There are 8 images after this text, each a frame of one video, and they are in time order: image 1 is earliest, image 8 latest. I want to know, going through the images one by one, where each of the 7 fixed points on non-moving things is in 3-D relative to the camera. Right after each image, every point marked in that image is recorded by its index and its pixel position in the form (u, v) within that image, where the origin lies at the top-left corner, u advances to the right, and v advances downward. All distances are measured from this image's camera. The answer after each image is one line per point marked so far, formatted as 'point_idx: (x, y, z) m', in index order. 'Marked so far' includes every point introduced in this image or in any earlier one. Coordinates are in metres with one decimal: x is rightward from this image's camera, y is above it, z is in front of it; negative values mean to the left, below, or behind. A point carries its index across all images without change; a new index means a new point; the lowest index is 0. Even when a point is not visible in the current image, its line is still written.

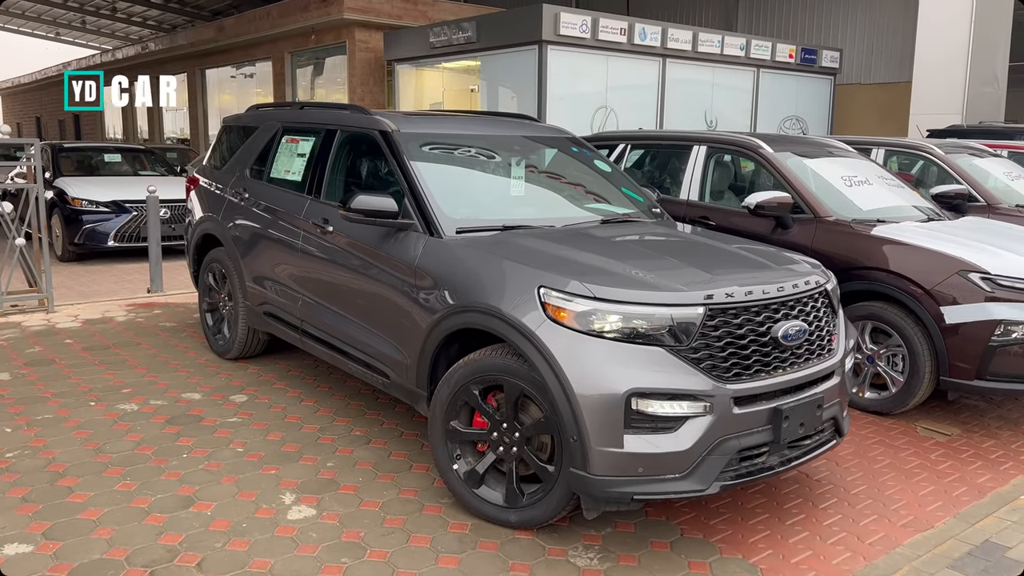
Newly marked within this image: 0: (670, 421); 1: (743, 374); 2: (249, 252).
0: (+0.6, -0.5, +3.2) m
1: (+0.9, -0.3, +3.4) m
2: (-1.7, +0.2, +5.3) m
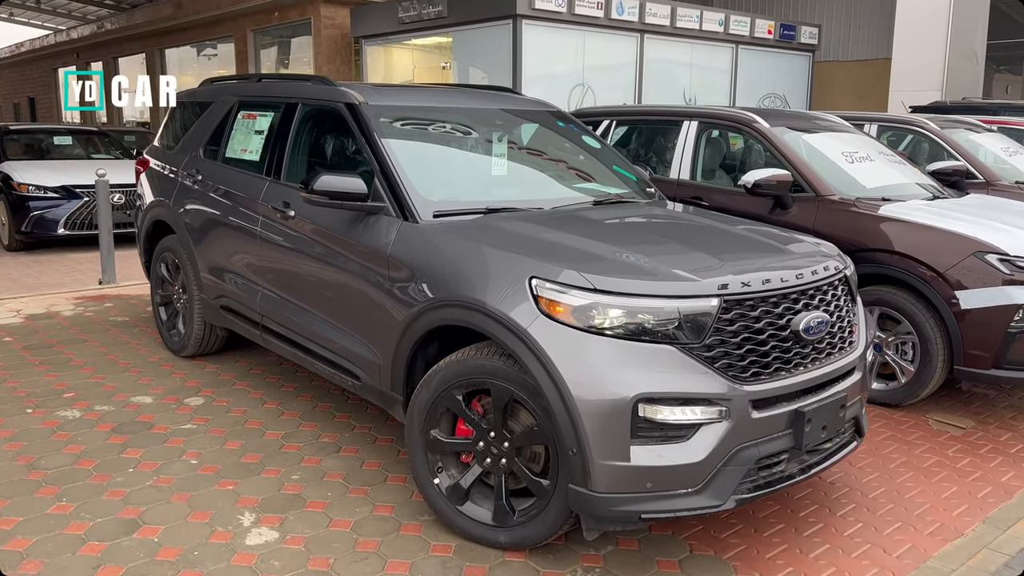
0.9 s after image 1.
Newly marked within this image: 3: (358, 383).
0: (+0.6, -0.5, +2.8) m
1: (+0.9, -0.3, +3.0) m
2: (-1.8, +0.3, +4.8) m
3: (-0.7, -0.4, +3.8) m
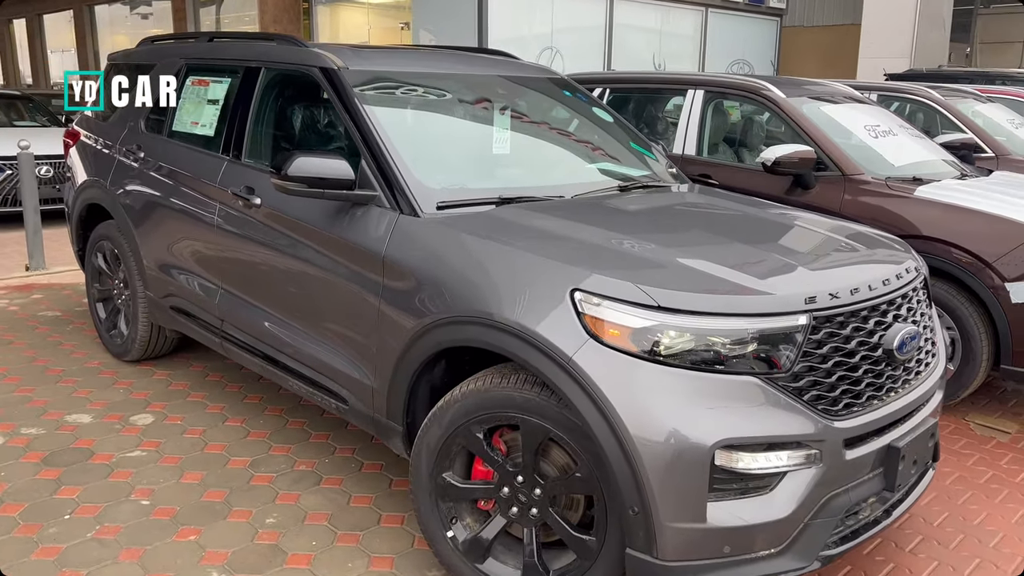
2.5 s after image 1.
0: (+0.7, -0.5, +2.3) m
1: (+1.0, -0.3, +2.4) m
2: (-1.8, +0.3, +4.1) m
3: (-0.6, -0.4, +3.2) m
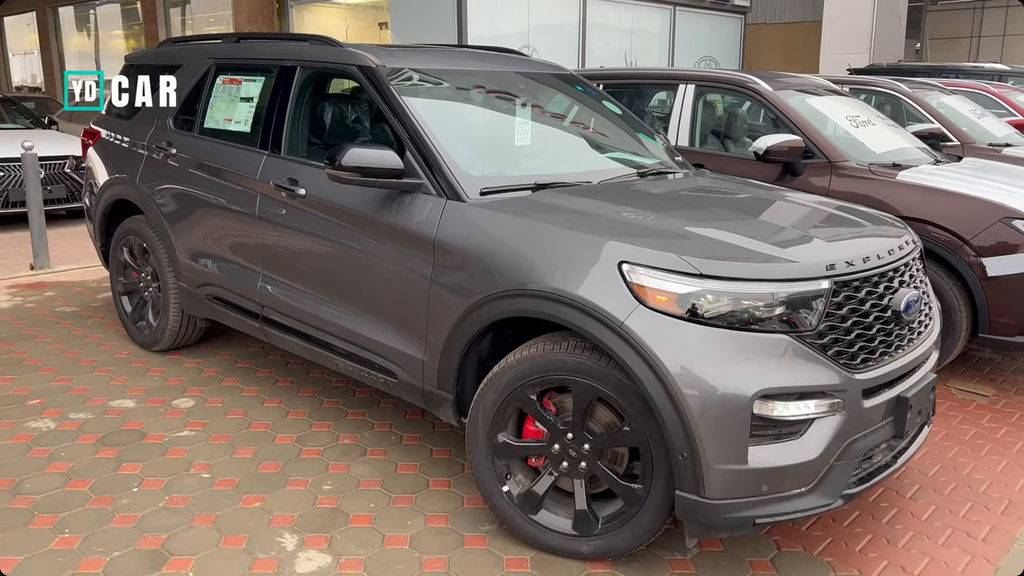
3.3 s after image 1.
0: (+0.9, -0.4, +2.6) m
1: (+1.2, -0.2, +2.8) m
2: (-1.7, +0.3, +4.3) m
3: (-0.5, -0.4, +3.4) m
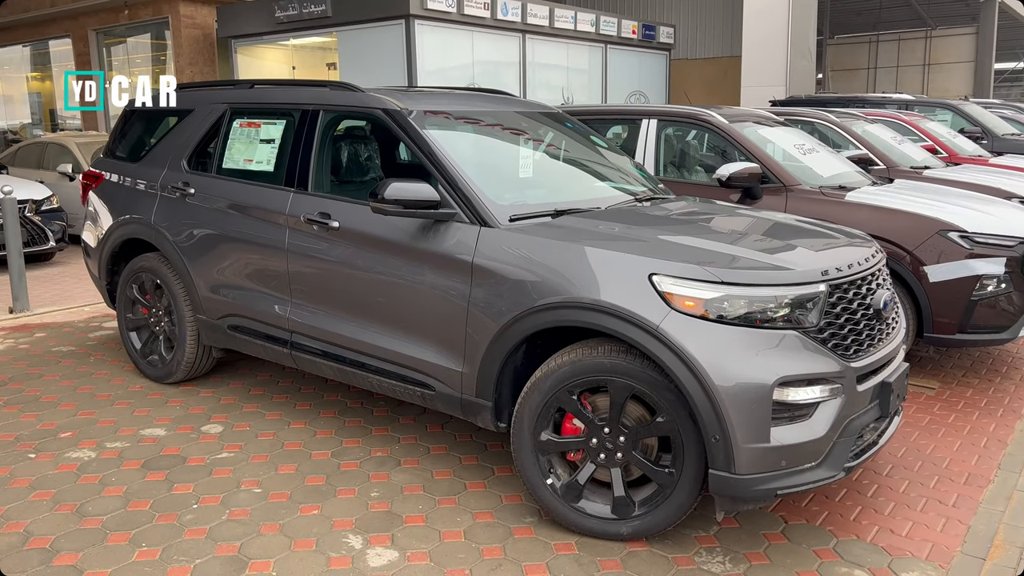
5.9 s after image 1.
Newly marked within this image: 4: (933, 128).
0: (+1.1, -0.4, +3.0) m
1: (+1.3, -0.2, +3.2) m
2: (-1.7, +0.2, +4.5) m
3: (-0.4, -0.5, +3.7) m
4: (+5.2, +2.0, +10.3) m
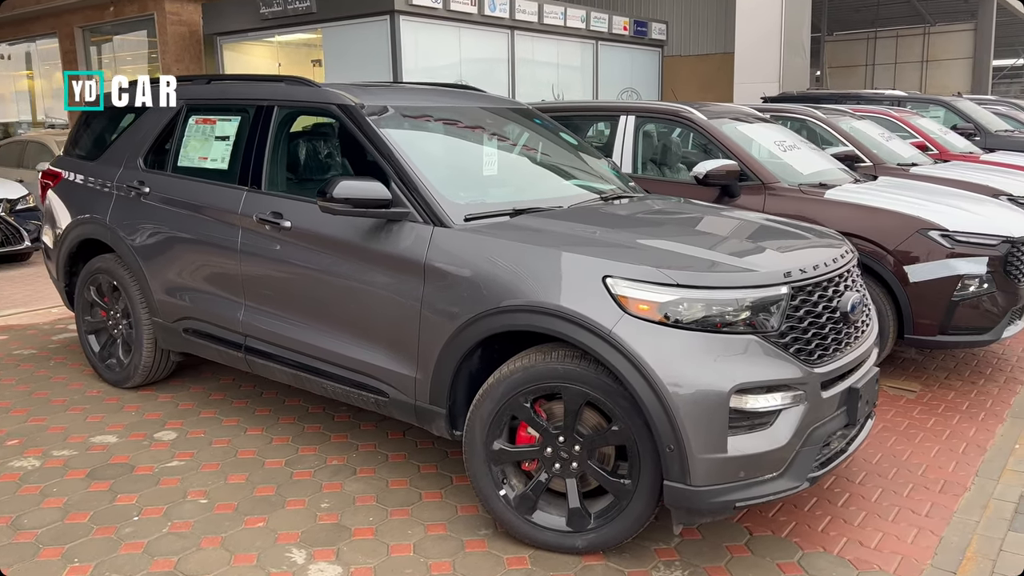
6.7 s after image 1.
0: (+0.9, -0.4, +2.9) m
1: (+1.2, -0.2, +3.1) m
2: (-1.9, +0.1, +4.4) m
3: (-0.6, -0.5, +3.6) m
4: (+5.0, +2.0, +10.2) m
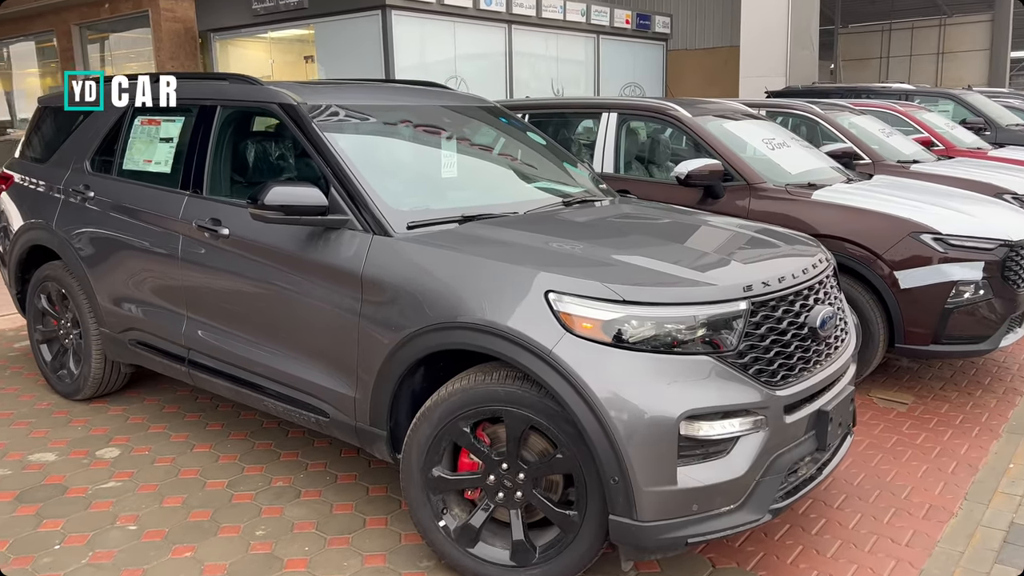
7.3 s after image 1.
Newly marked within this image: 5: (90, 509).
0: (+0.7, -0.5, +2.7) m
1: (+0.9, -0.3, +2.9) m
2: (-2.1, +0.1, +4.2) m
3: (-0.8, -0.5, +3.4) m
4: (+4.9, +2.0, +9.8) m
5: (-1.7, -0.9, +3.5) m
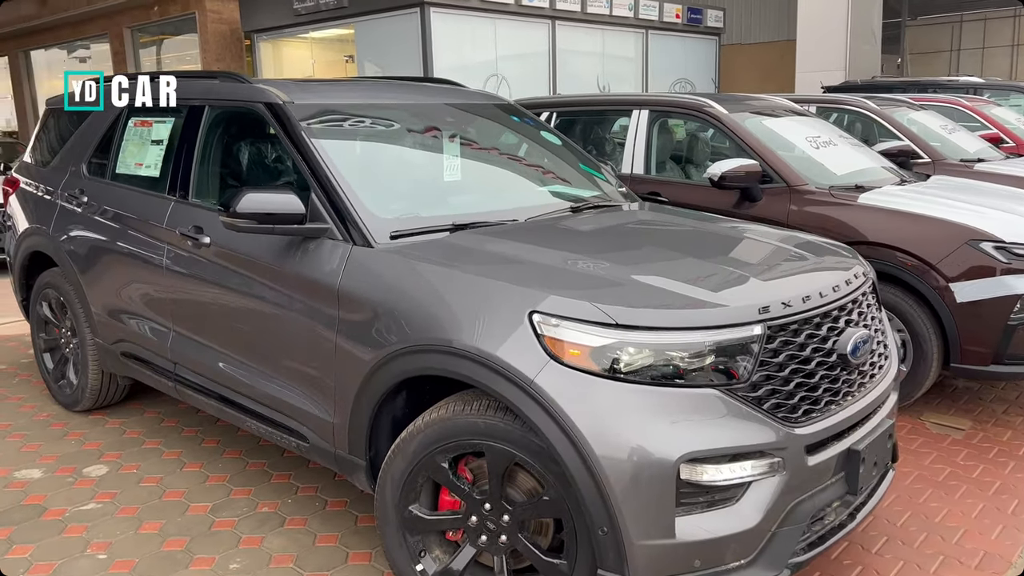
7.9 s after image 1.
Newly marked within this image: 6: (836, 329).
0: (+0.6, -0.6, +2.3) m
1: (+0.9, -0.4, +2.5) m
2: (-2.0, +0.1, +4.0) m
3: (-0.8, -0.6, +3.1) m
4: (+5.4, +1.9, +9.2) m
5: (-1.7, -1.0, +3.3) m
6: (+1.0, -0.1, +2.6) m
